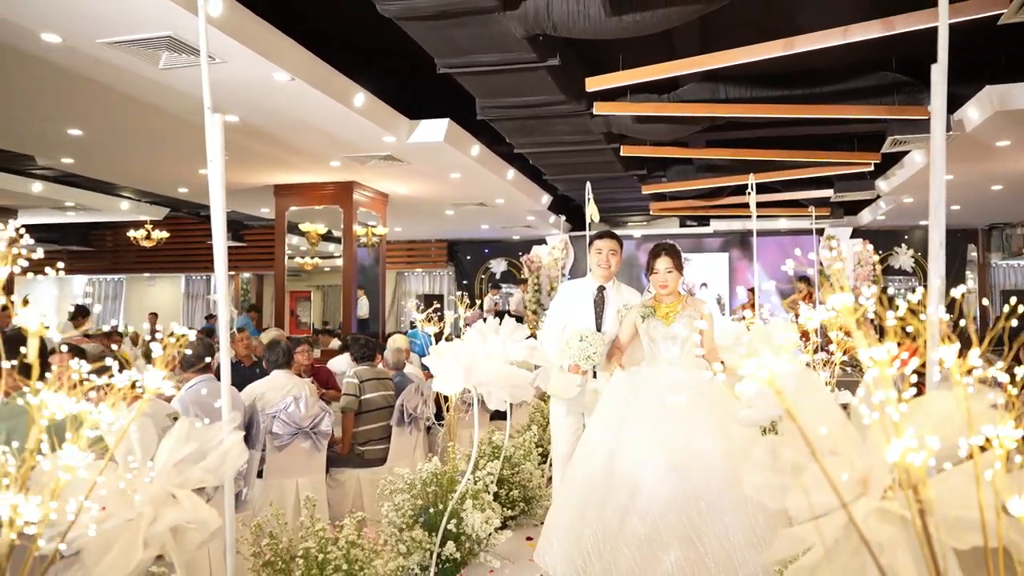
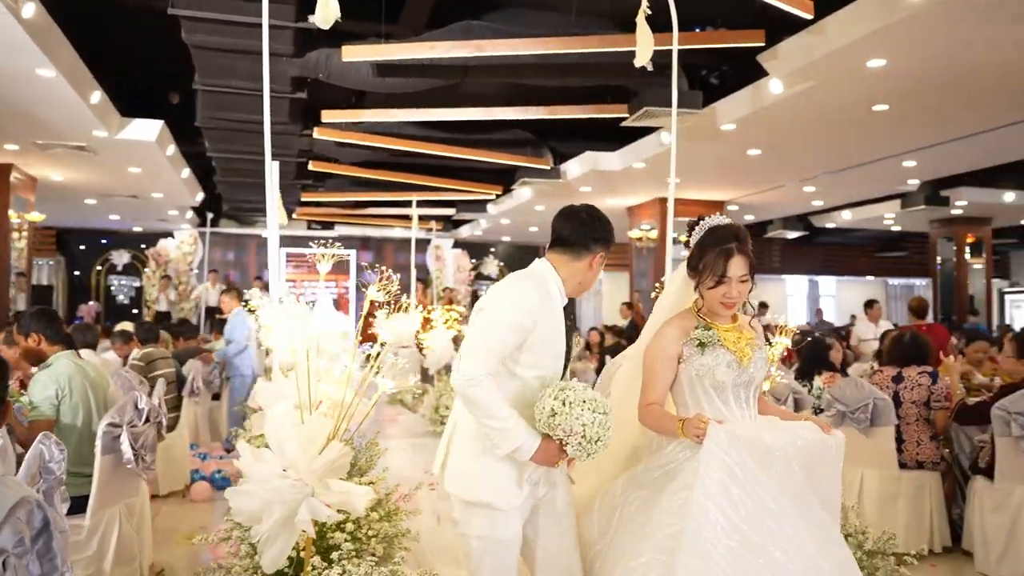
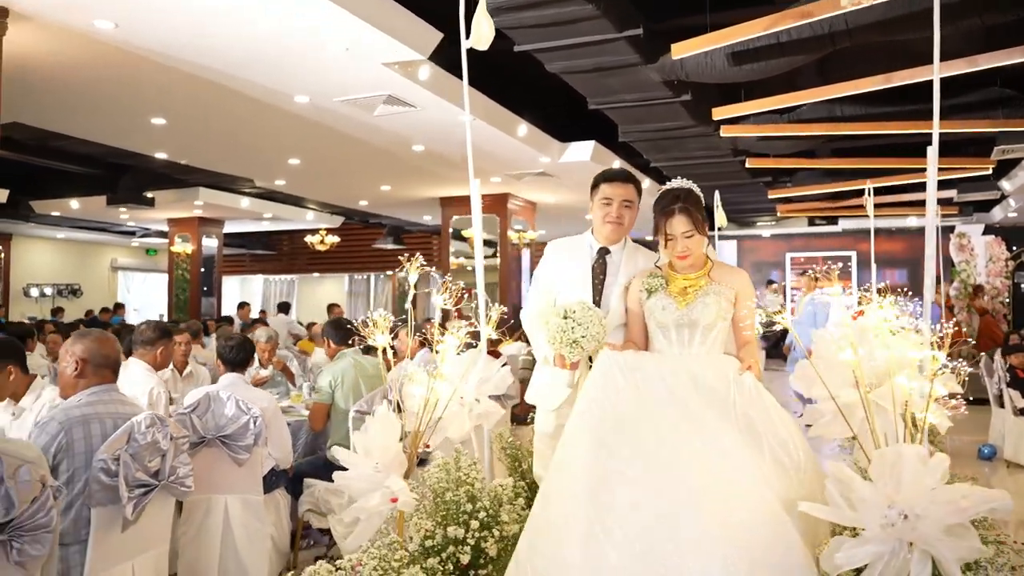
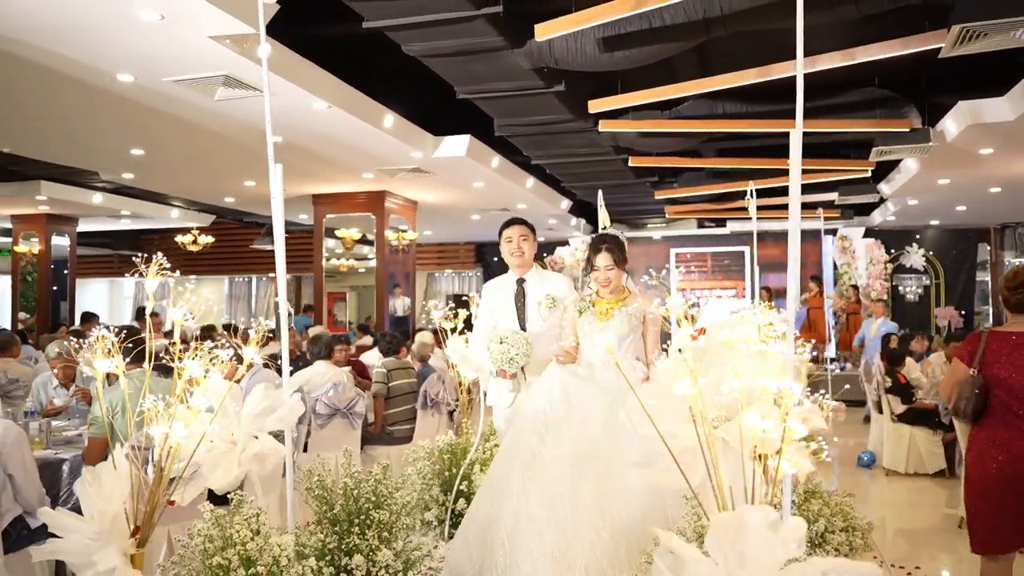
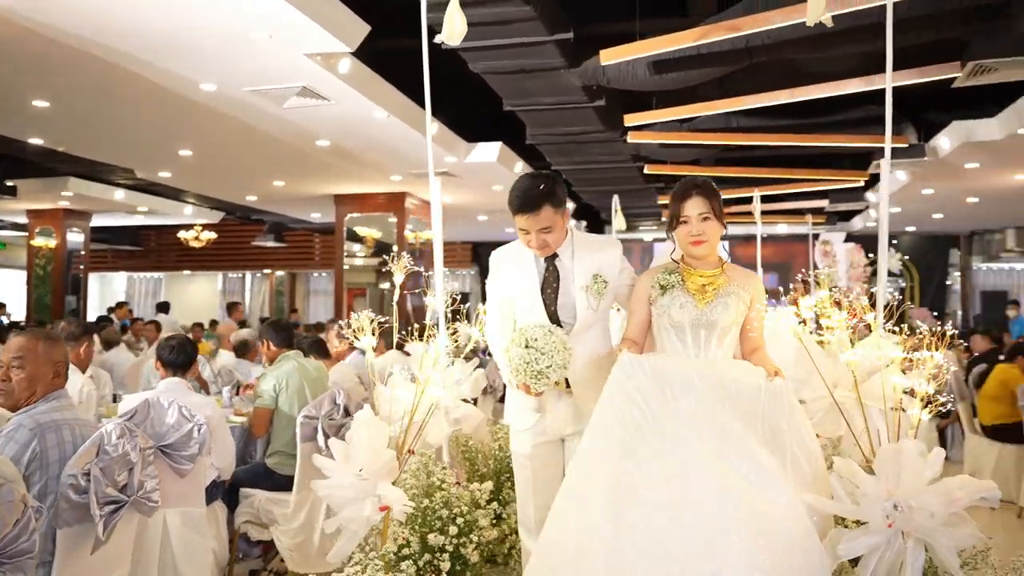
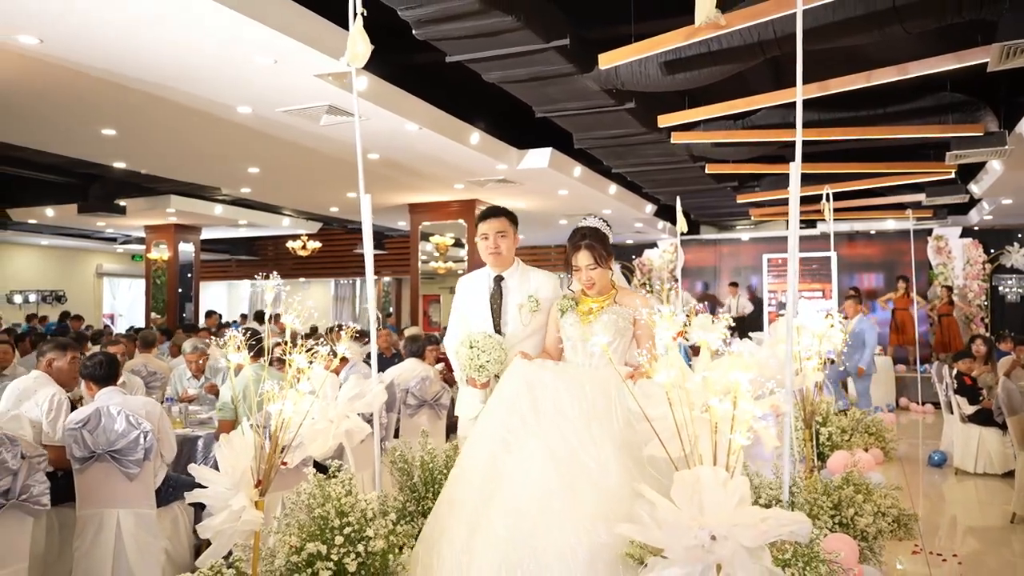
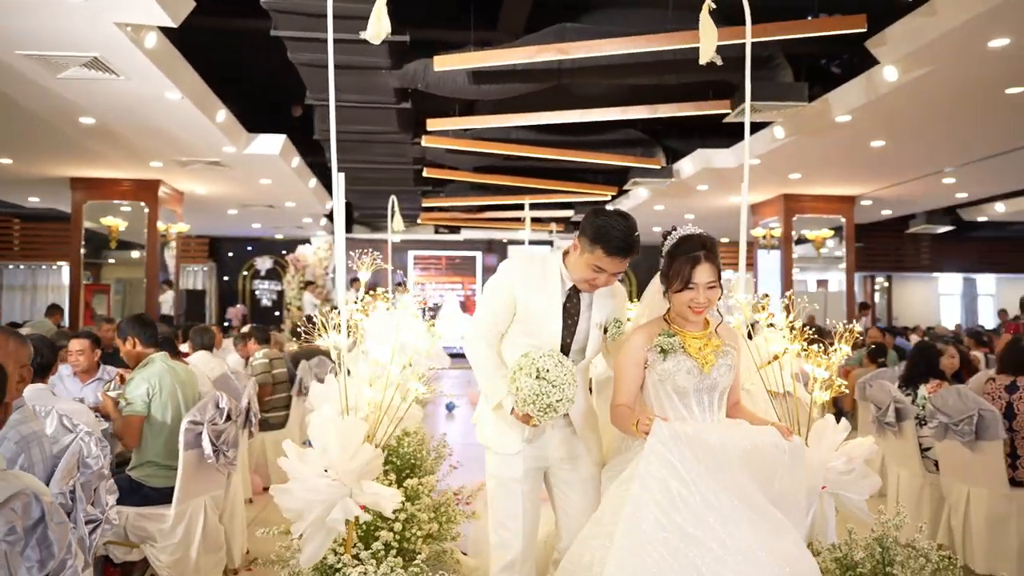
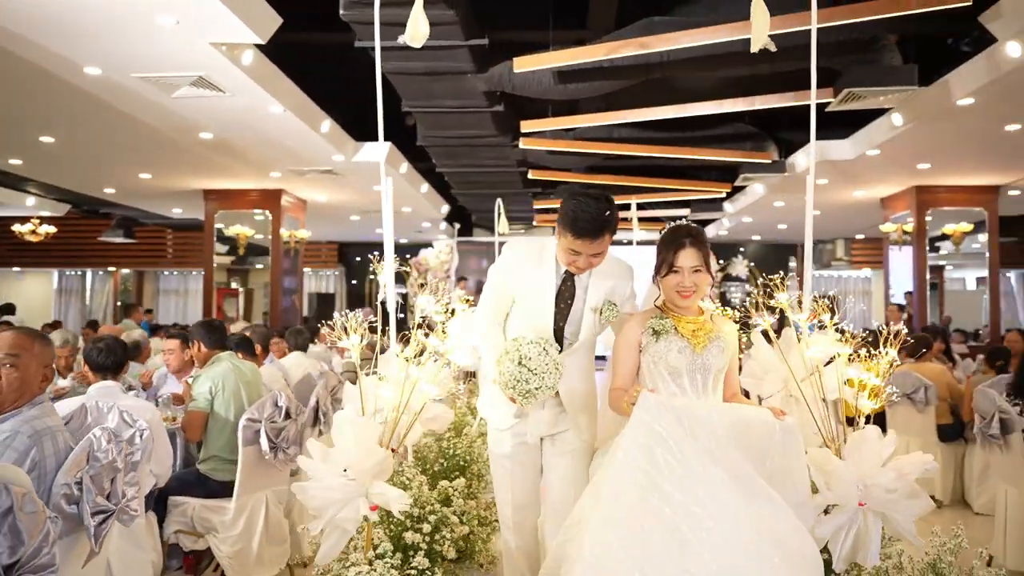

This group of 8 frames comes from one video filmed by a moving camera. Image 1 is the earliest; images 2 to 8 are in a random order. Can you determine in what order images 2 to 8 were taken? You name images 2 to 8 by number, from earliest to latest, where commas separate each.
4, 6, 3, 5, 8, 7, 2
